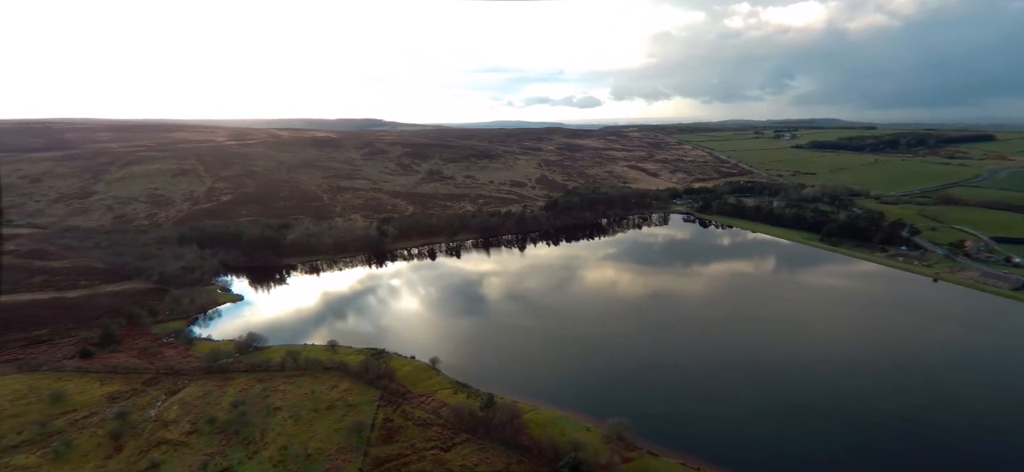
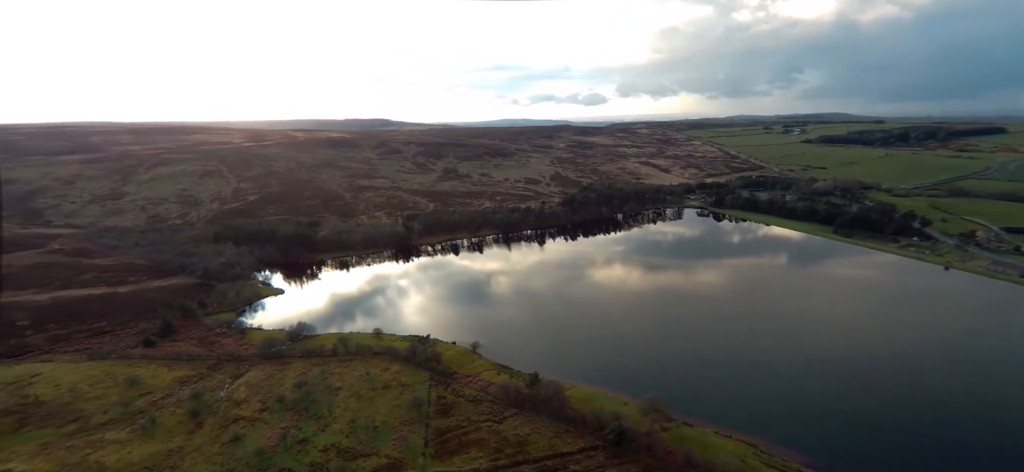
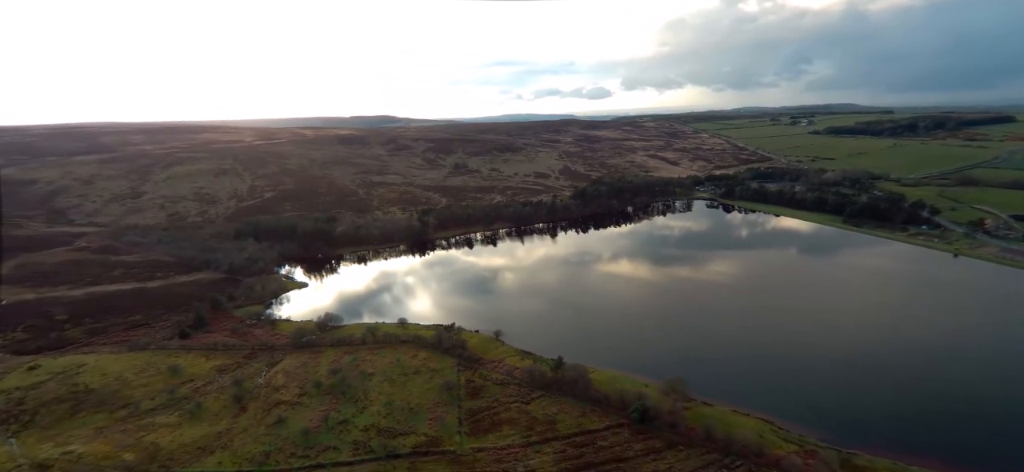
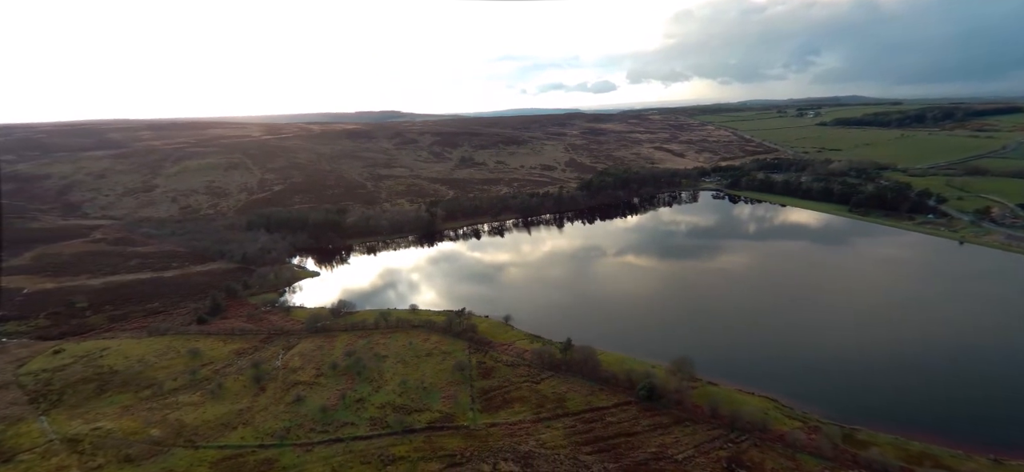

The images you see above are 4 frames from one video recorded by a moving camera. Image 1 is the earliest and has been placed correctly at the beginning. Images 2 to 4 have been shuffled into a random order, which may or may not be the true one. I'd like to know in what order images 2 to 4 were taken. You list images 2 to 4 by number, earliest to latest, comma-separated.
2, 3, 4
